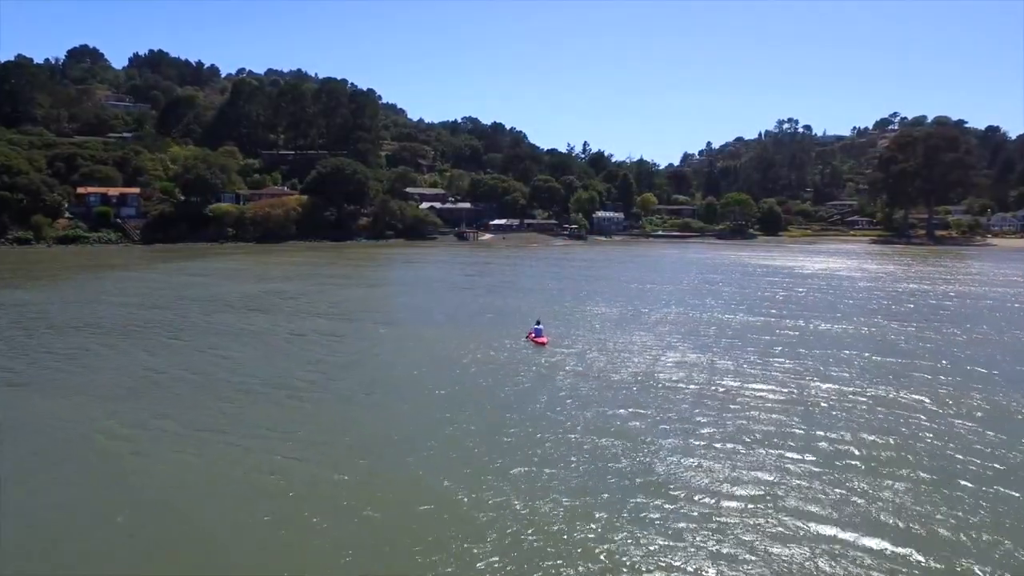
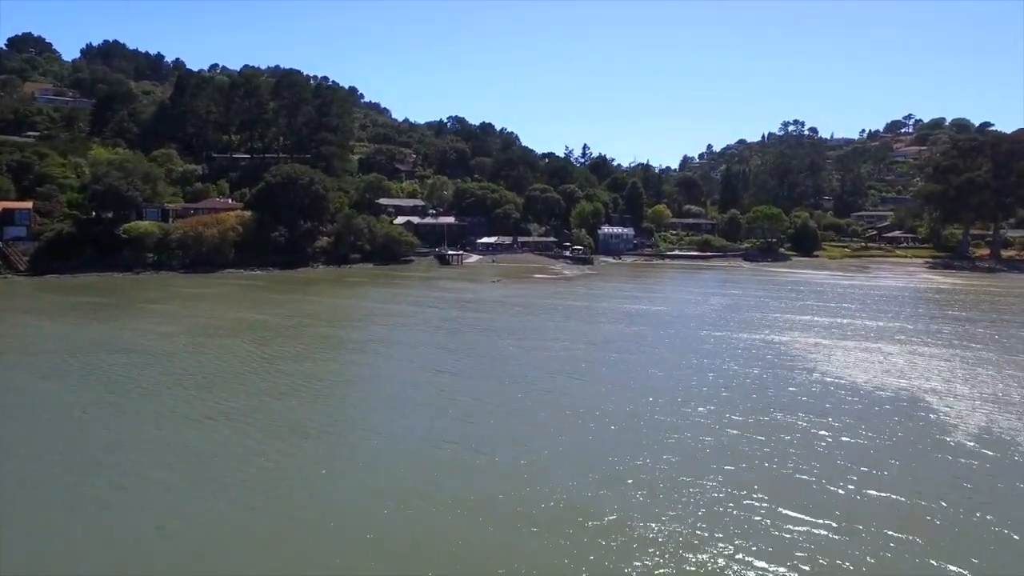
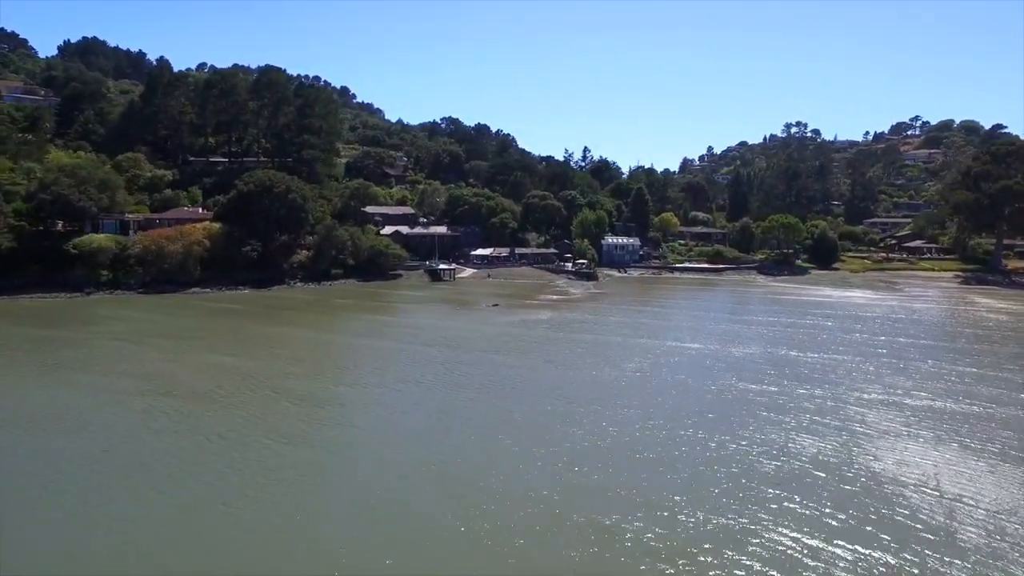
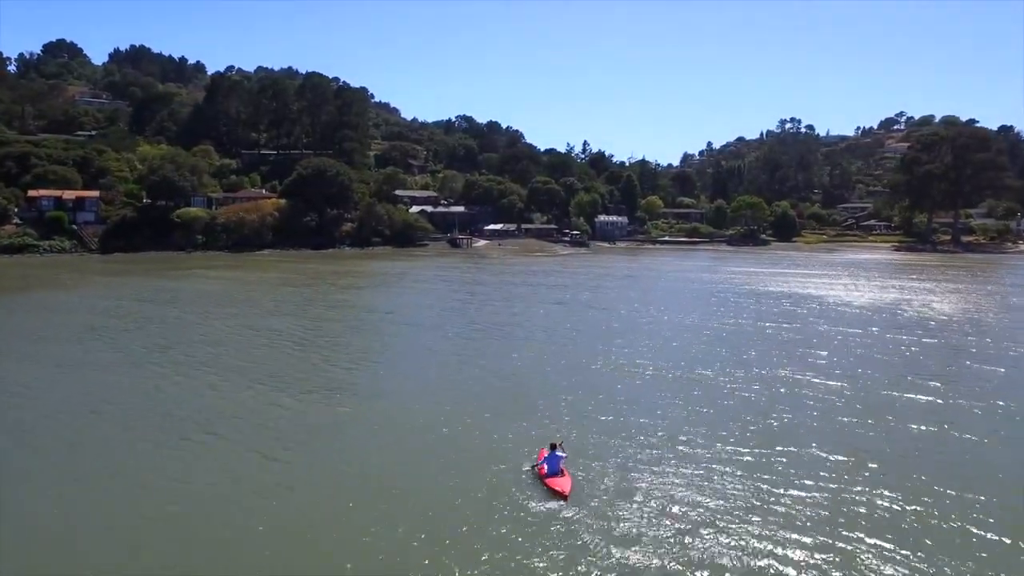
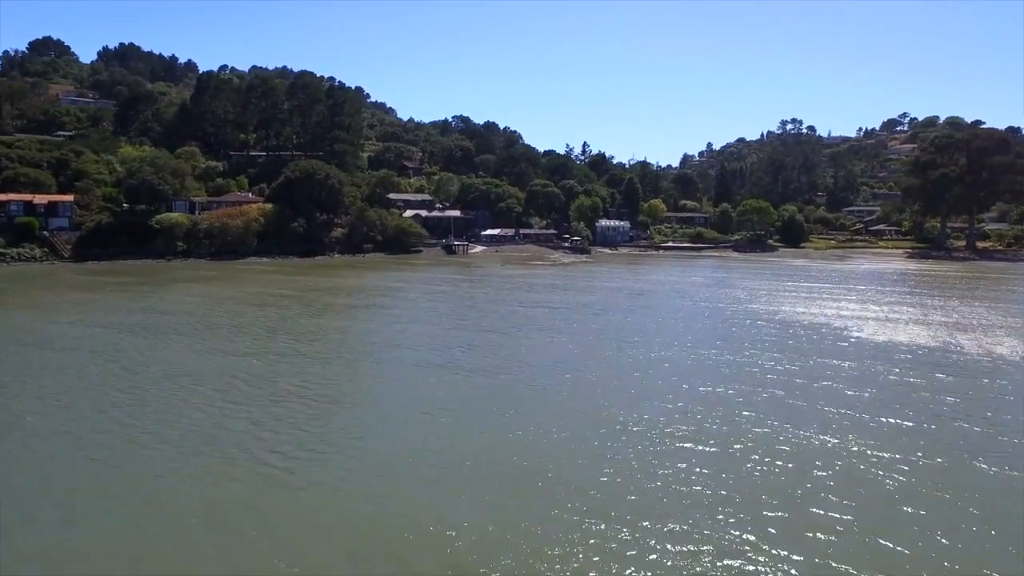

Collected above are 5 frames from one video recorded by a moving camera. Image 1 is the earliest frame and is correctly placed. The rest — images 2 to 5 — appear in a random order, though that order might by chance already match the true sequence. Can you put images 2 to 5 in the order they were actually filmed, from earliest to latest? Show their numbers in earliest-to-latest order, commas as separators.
4, 5, 2, 3
